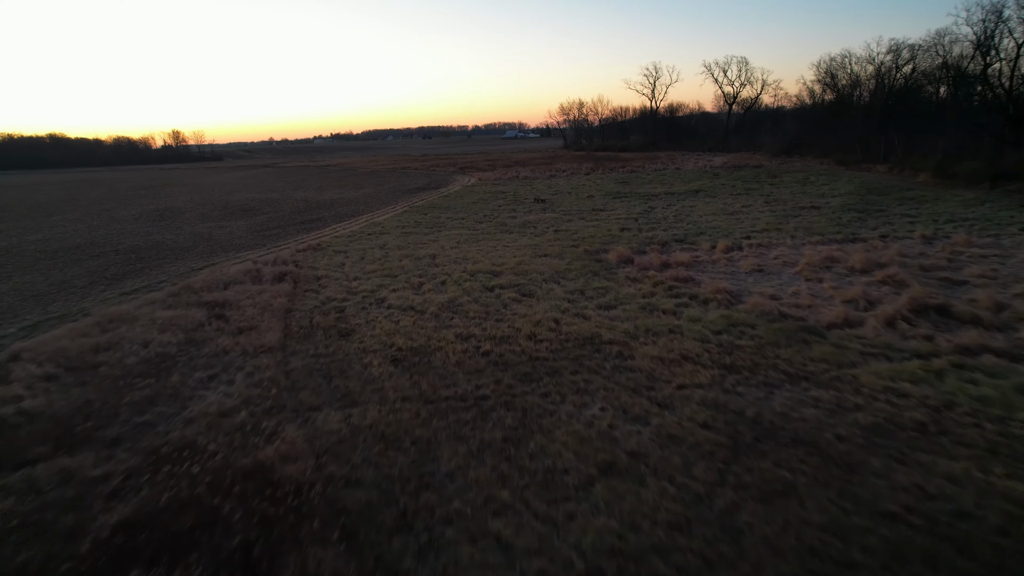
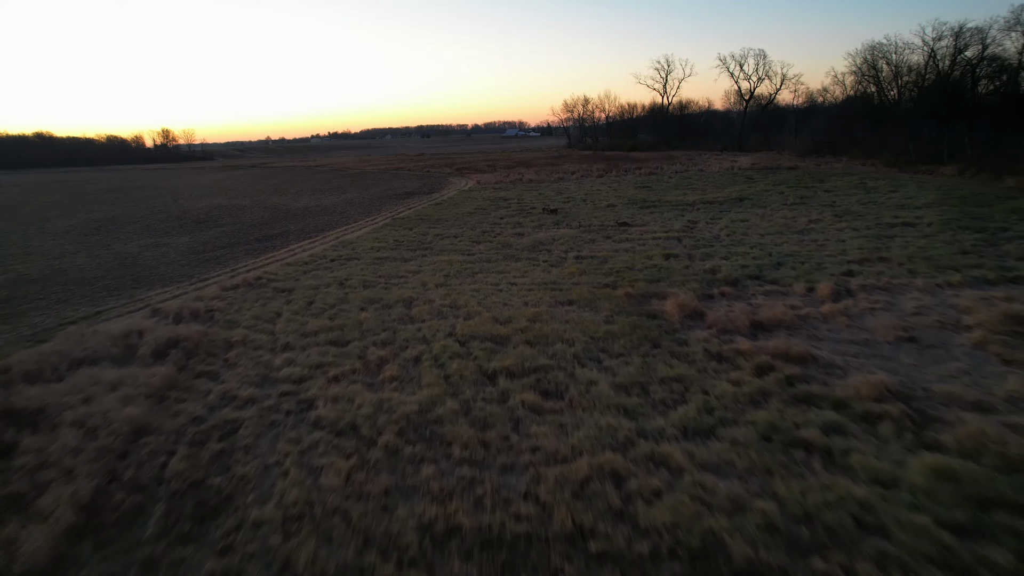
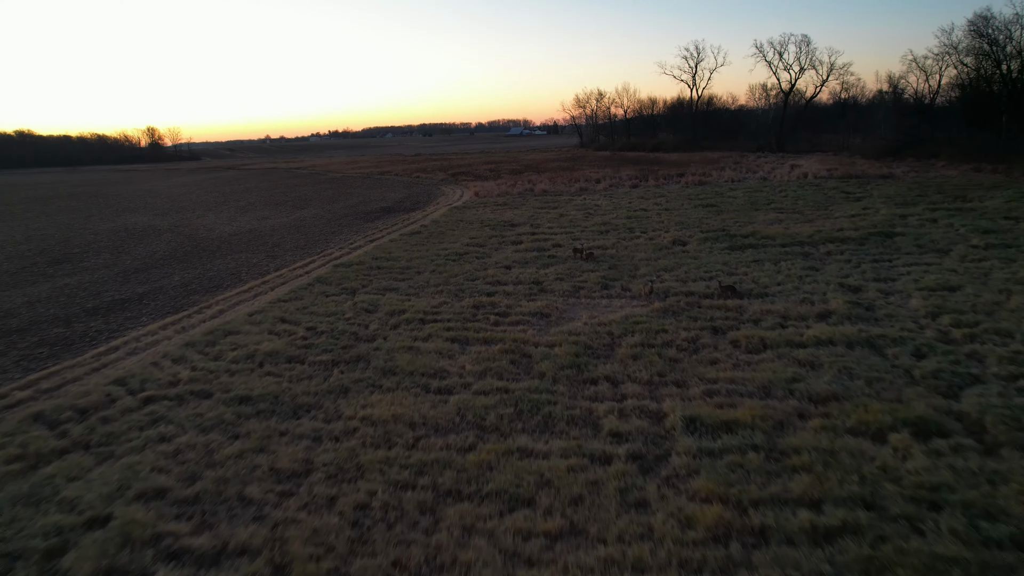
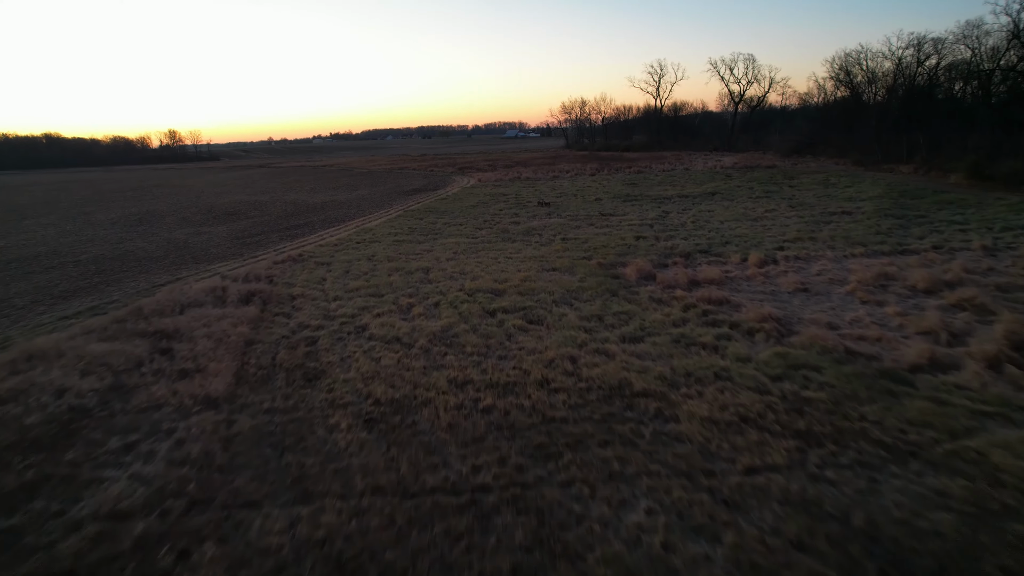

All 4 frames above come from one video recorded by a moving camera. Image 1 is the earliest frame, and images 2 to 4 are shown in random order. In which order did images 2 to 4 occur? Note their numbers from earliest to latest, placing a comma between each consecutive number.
4, 2, 3
